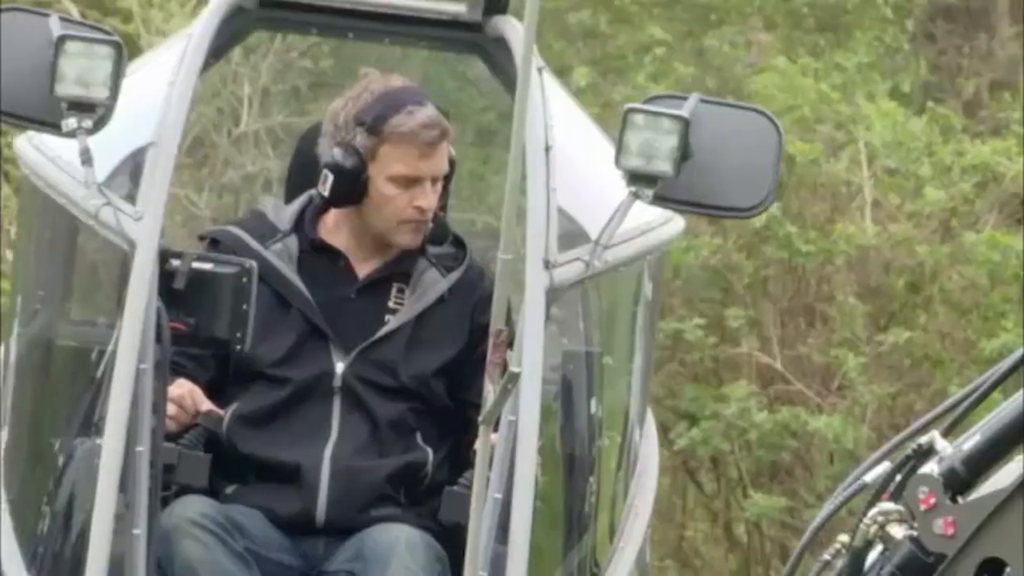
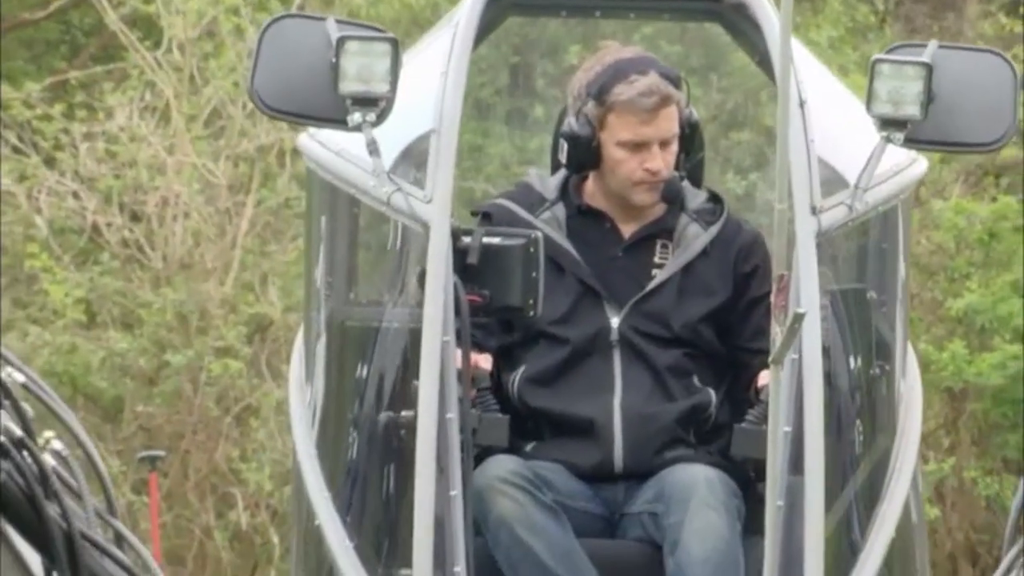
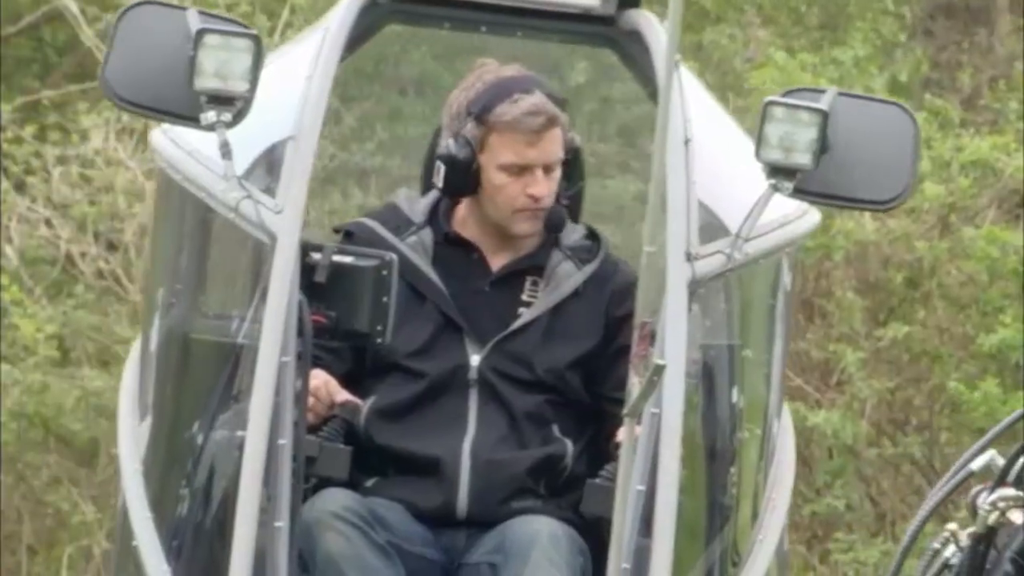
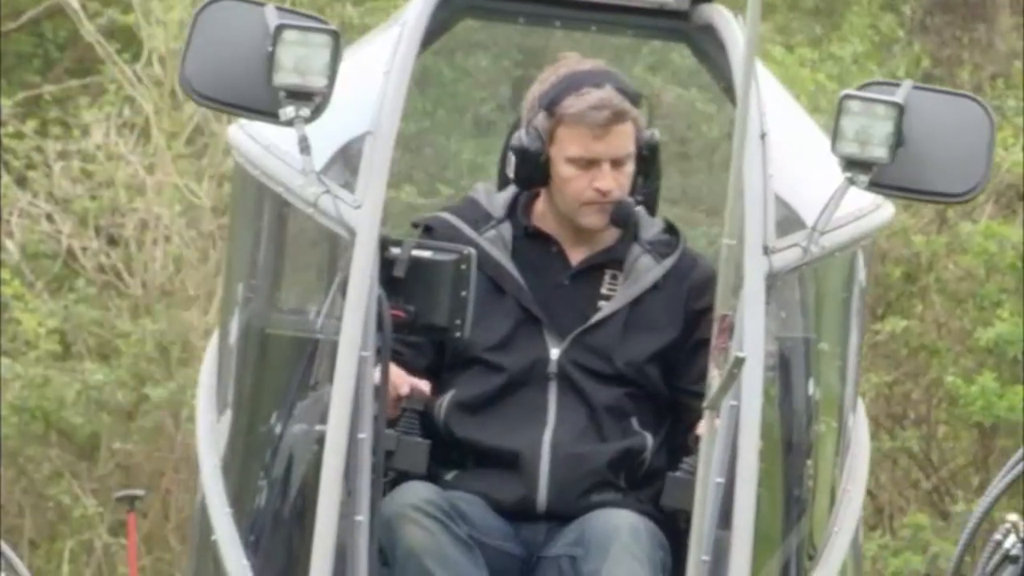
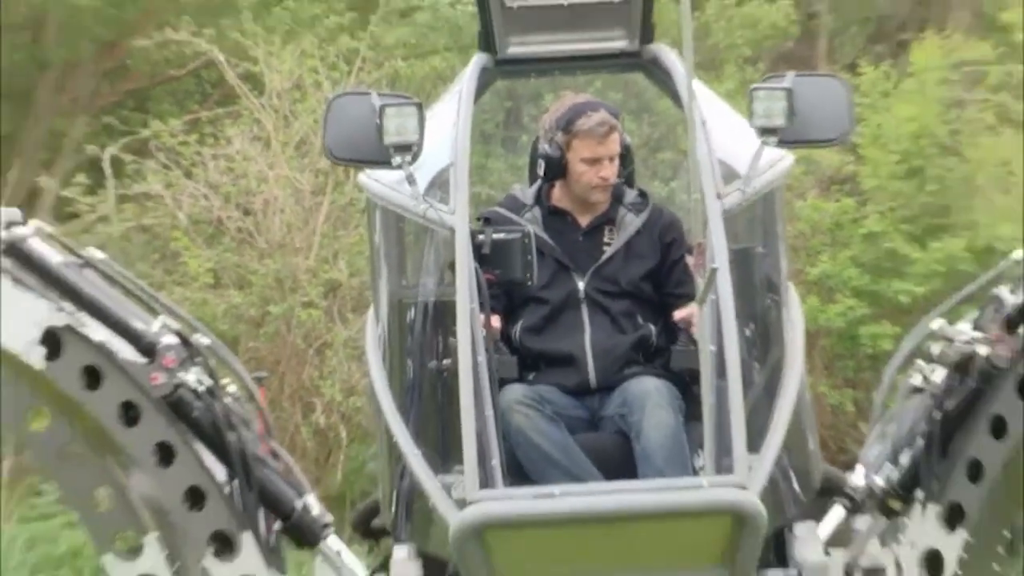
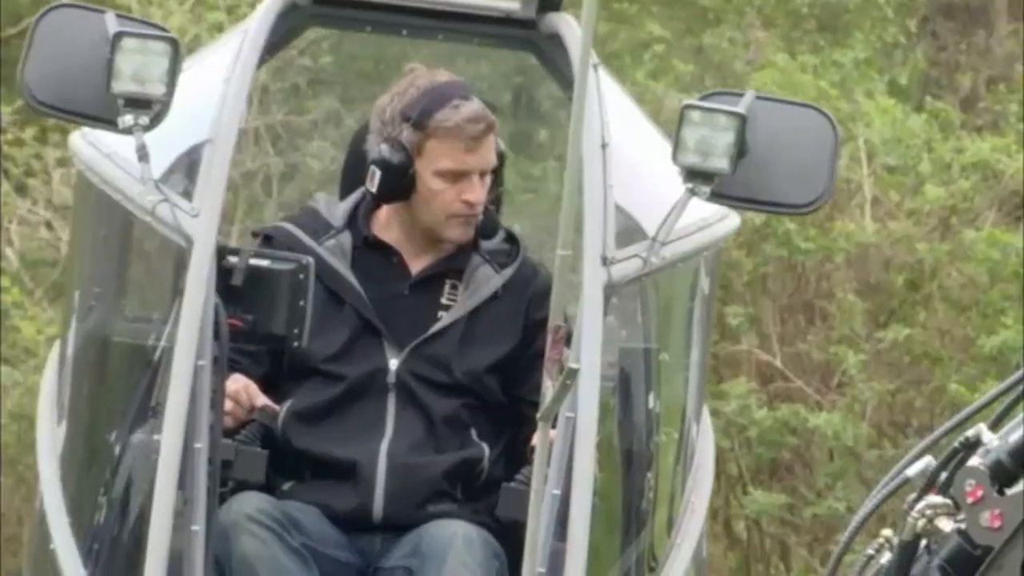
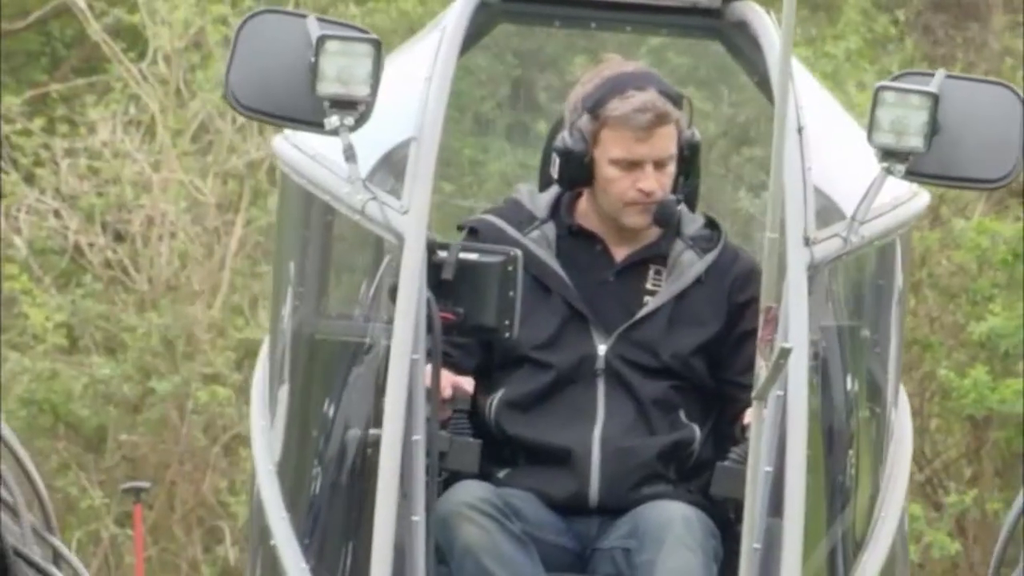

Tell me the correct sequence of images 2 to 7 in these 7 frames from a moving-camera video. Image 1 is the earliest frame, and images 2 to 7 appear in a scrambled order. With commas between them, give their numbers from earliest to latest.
6, 3, 4, 7, 2, 5
